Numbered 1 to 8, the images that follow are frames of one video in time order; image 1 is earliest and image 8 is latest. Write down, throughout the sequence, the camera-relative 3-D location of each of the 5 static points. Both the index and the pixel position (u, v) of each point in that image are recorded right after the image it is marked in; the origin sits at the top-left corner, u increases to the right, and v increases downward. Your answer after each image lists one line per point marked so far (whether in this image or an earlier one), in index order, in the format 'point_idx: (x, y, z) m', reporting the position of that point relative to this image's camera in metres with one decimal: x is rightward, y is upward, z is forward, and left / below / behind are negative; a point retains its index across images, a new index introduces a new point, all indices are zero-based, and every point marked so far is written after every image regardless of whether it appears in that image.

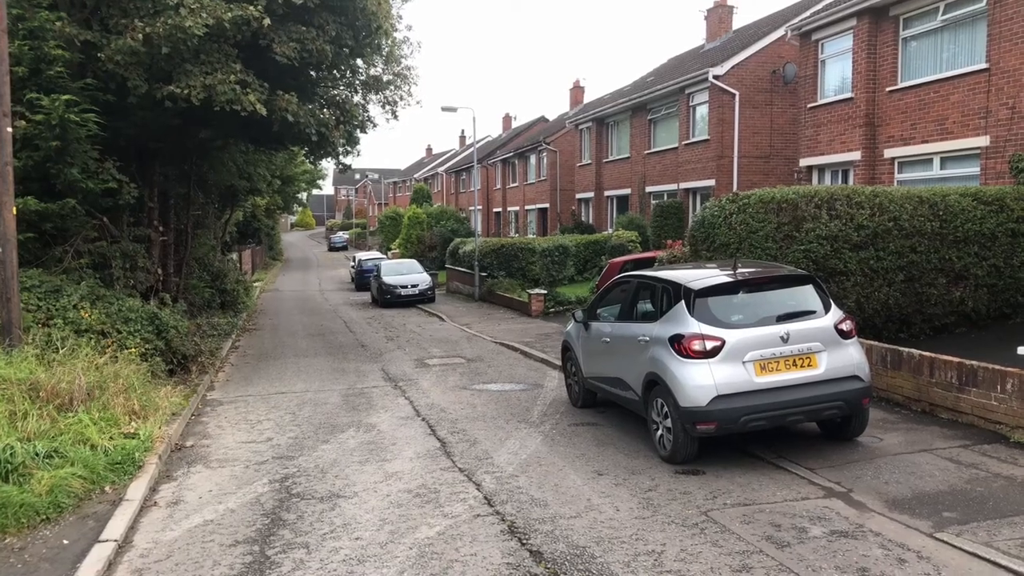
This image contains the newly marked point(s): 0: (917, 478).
0: (+2.8, -1.3, +5.9) m
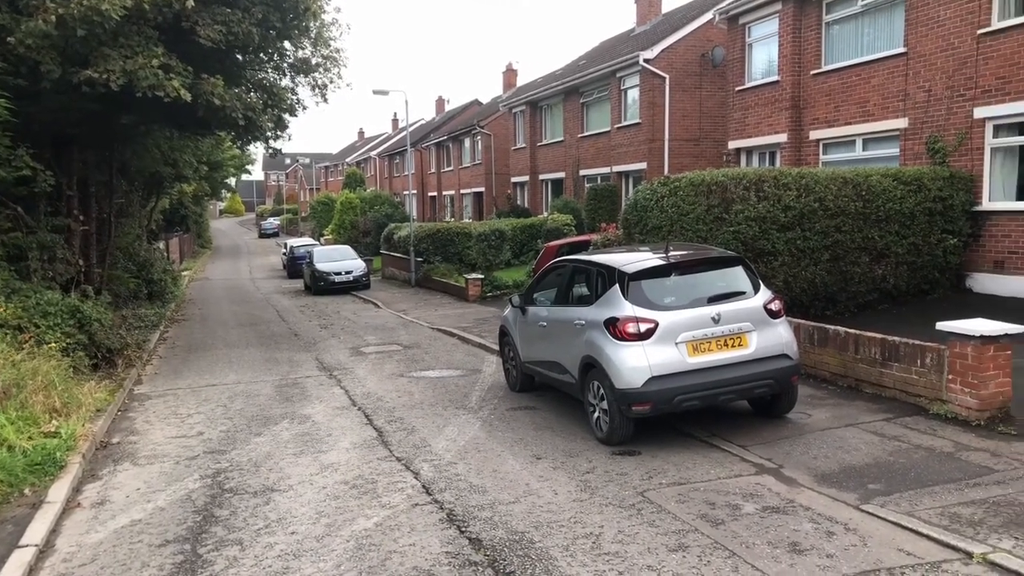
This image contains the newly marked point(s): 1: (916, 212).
0: (+2.4, -1.2, +6.1) m
1: (+5.4, +1.0, +11.3) m
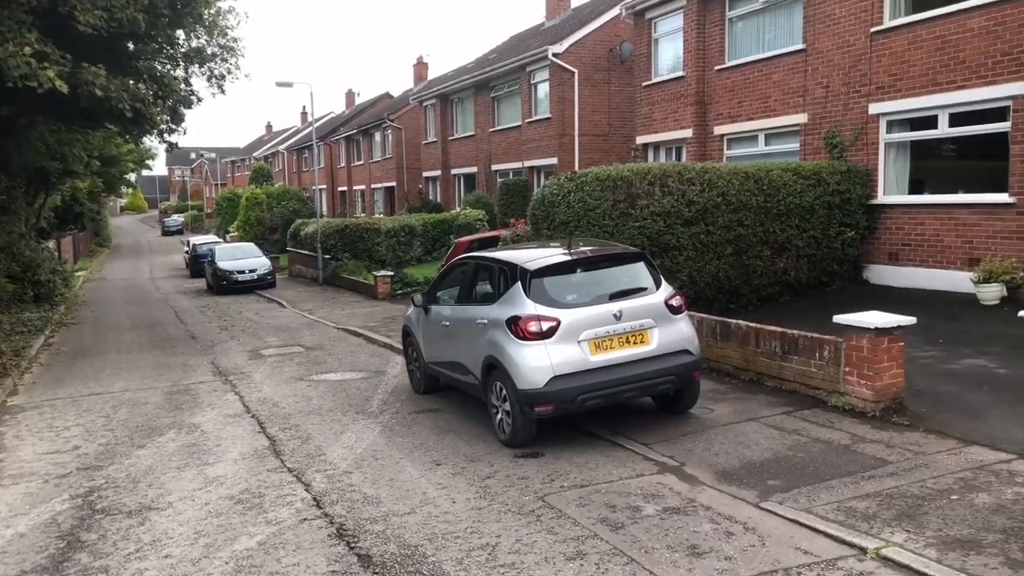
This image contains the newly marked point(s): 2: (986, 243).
0: (+1.7, -1.1, +6.1) m
1: (+4.1, +1.1, +11.5) m
2: (+6.0, +0.6, +10.7) m
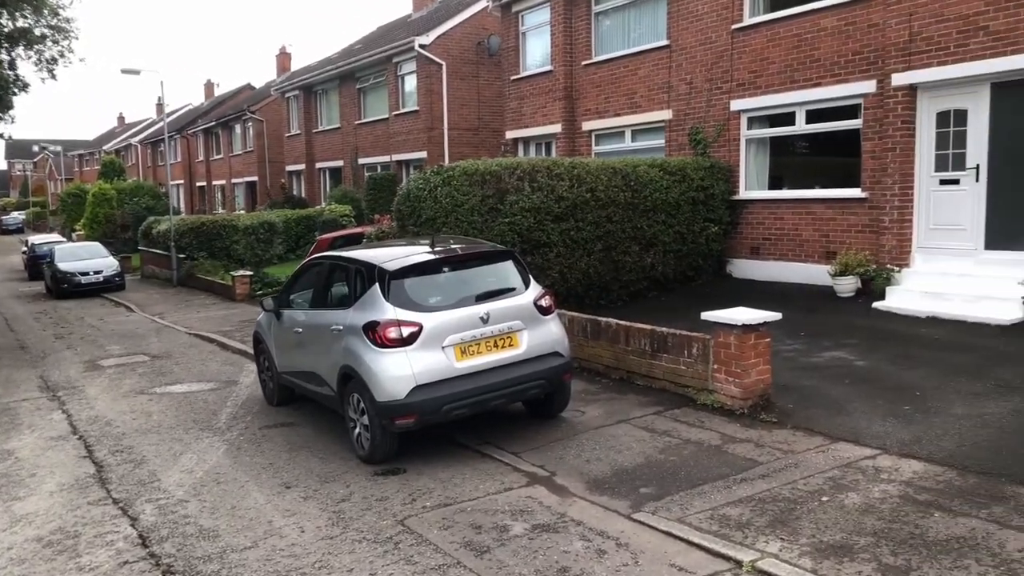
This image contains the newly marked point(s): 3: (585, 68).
0: (+0.7, -1.1, +5.8) m
1: (+2.3, +1.2, +11.5) m
2: (+4.3, +0.7, +11.0) m
3: (+1.3, +4.0, +15.4) m
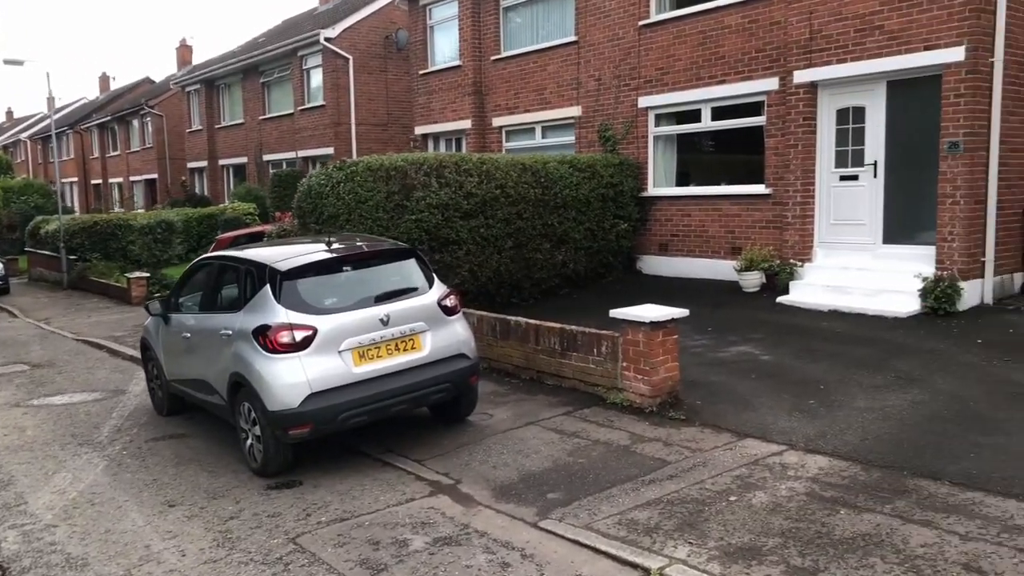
0: (+0.1, -1.1, +5.6) m
1: (+1.1, +1.2, +11.5) m
2: (+3.1, +0.7, +11.1) m
3: (-0.3, +4.0, +15.2) m
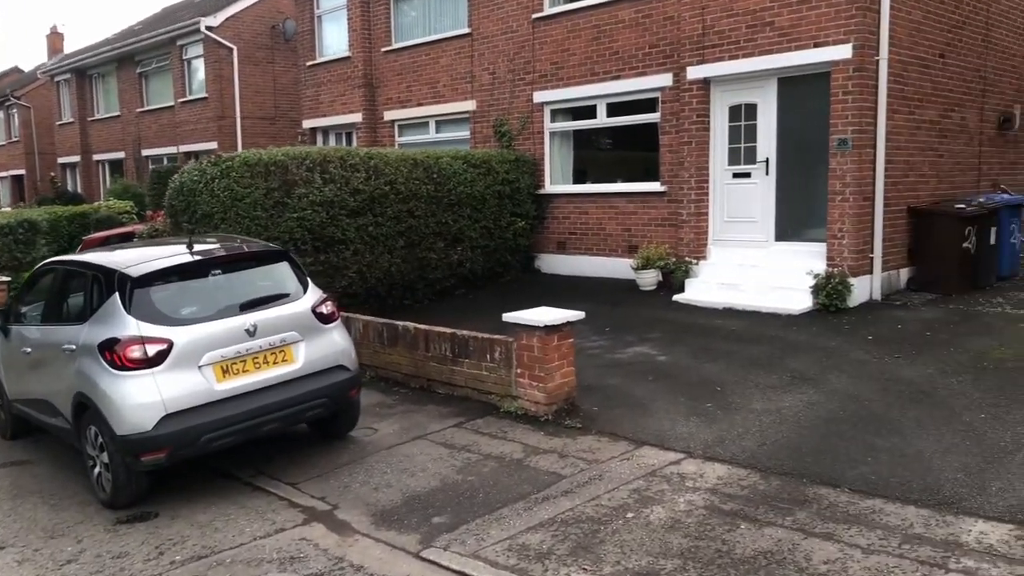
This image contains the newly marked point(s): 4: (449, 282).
0: (-0.6, -1.1, +5.2) m
1: (-0.4, +1.2, +11.1) m
2: (+1.7, +0.8, +11.0) m
3: (-2.2, +4.0, +14.7) m
4: (-0.8, +0.1, +10.8) m
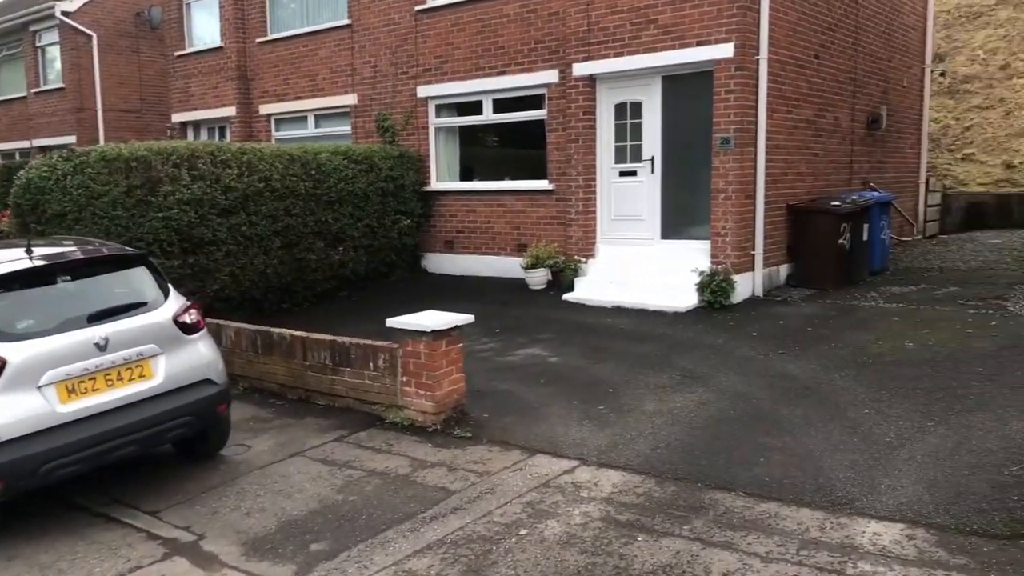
0: (-1.3, -1.2, +4.8) m
1: (-1.8, +1.2, +10.7) m
2: (+0.2, +0.8, +10.9) m
3: (-4.2, +4.0, +14.0) m
4: (-2.2, +0.1, +10.3) m
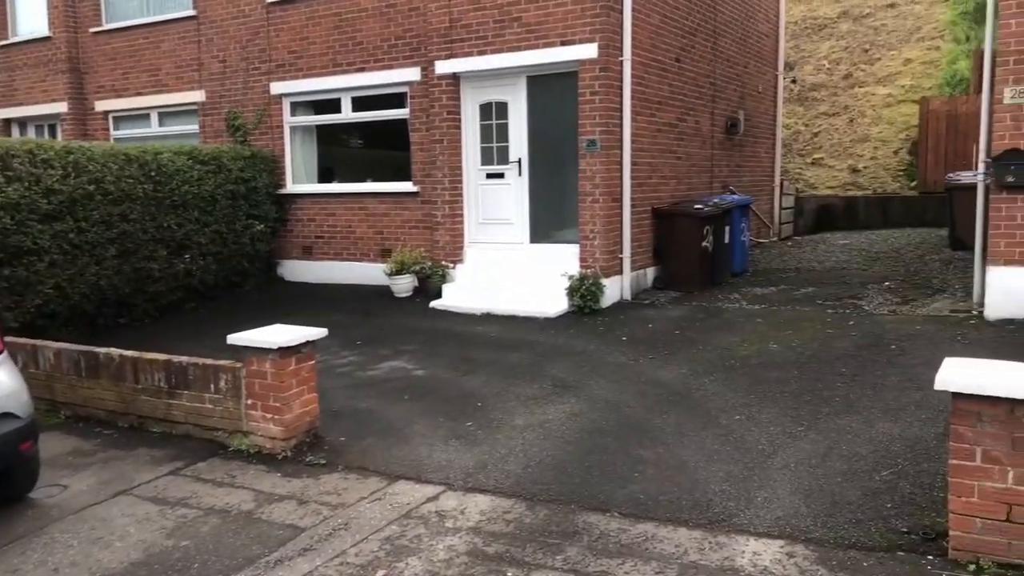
0: (-2.0, -1.3, +4.1) m
1: (-3.5, +1.1, +9.9) m
2: (-1.5, +0.7, +10.4) m
3: (-6.3, +3.8, +12.8) m
4: (-3.8, -0.1, +9.4) m
